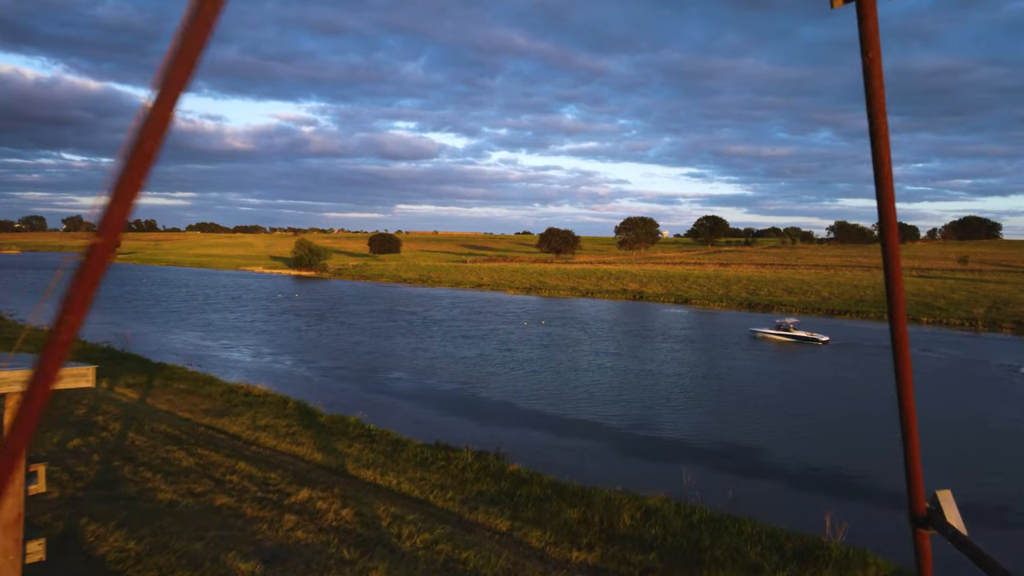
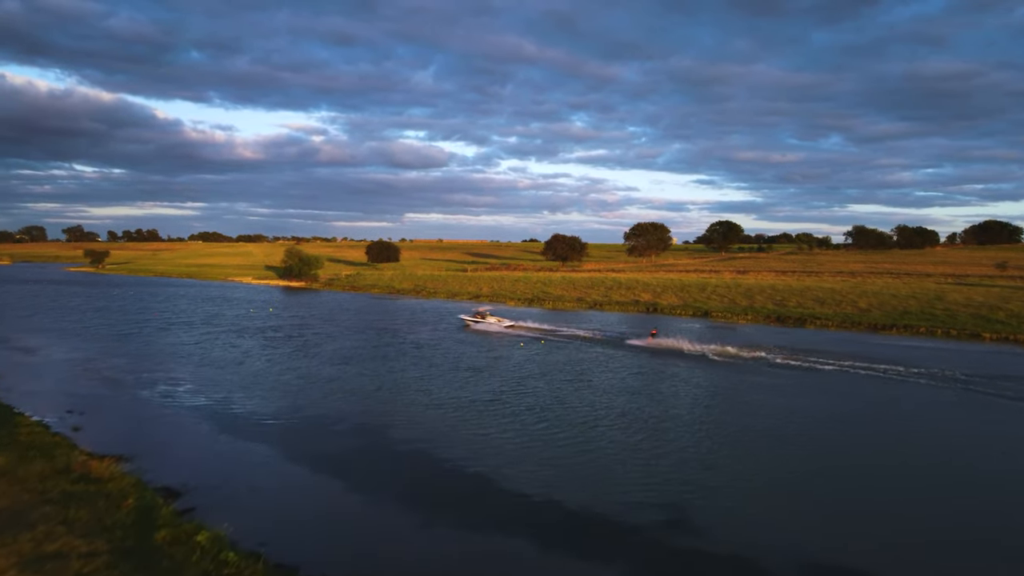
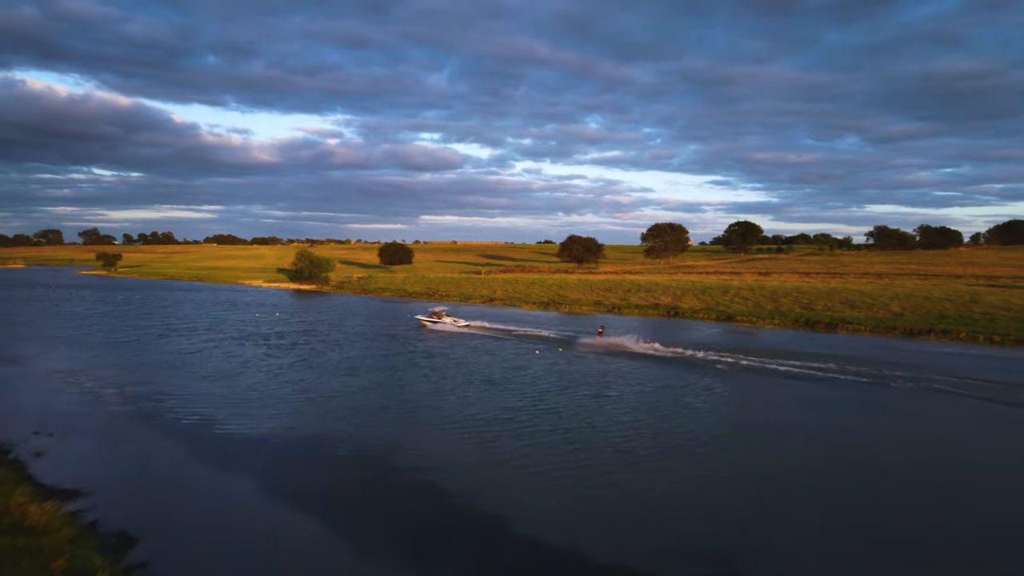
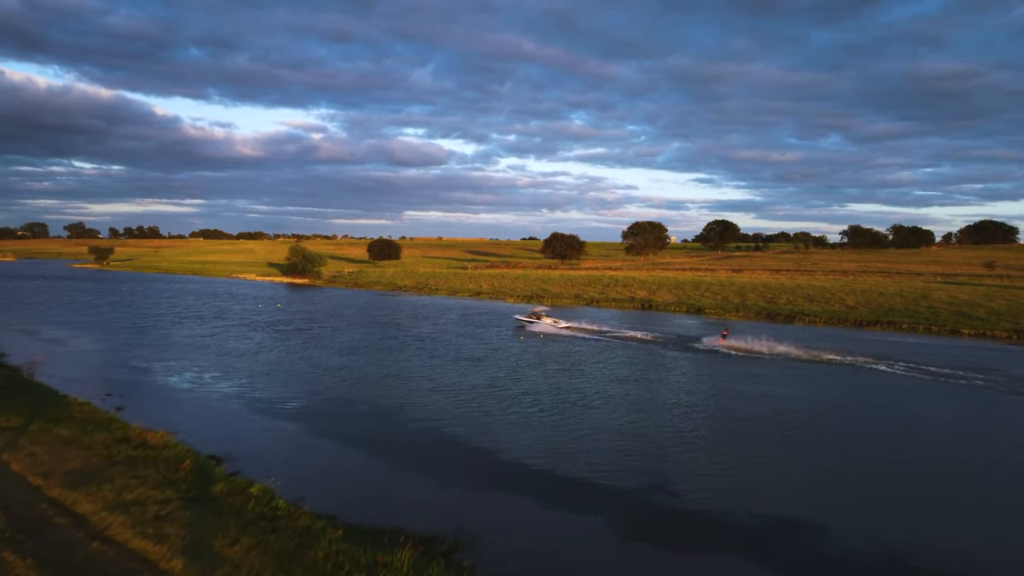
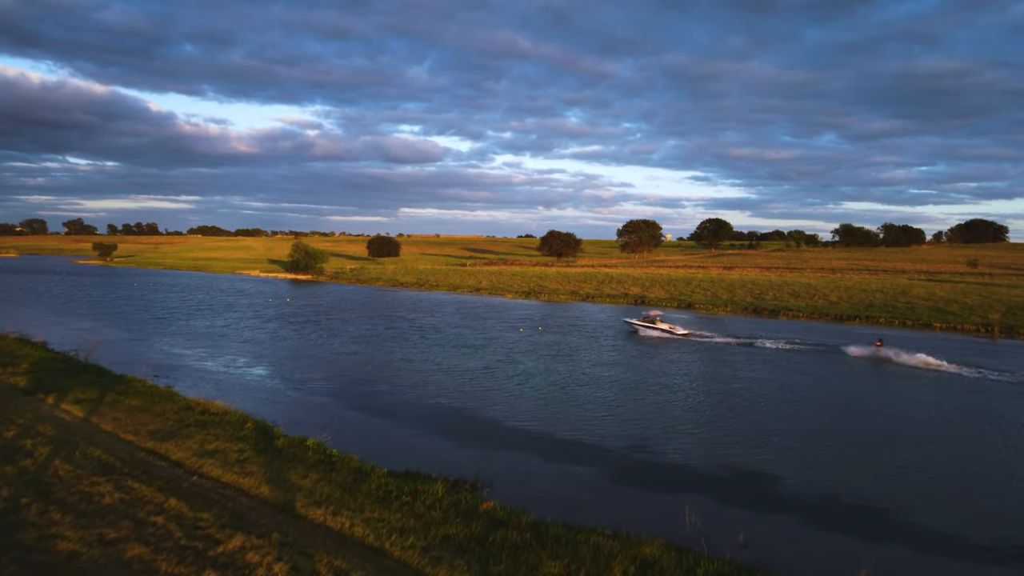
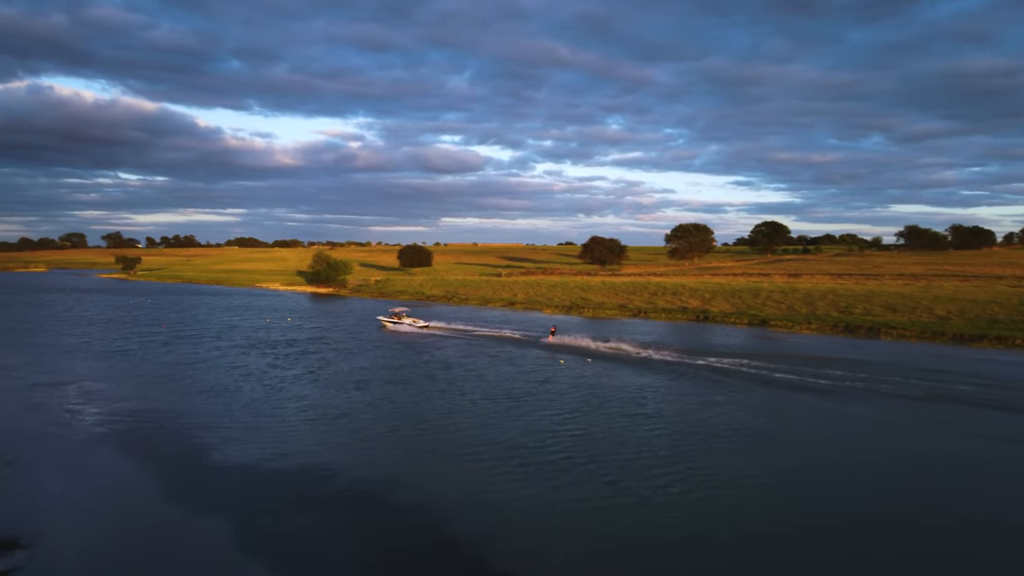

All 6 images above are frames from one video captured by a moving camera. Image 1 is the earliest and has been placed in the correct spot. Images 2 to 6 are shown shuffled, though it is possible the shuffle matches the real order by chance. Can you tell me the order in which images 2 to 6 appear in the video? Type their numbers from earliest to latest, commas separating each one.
5, 4, 2, 3, 6
